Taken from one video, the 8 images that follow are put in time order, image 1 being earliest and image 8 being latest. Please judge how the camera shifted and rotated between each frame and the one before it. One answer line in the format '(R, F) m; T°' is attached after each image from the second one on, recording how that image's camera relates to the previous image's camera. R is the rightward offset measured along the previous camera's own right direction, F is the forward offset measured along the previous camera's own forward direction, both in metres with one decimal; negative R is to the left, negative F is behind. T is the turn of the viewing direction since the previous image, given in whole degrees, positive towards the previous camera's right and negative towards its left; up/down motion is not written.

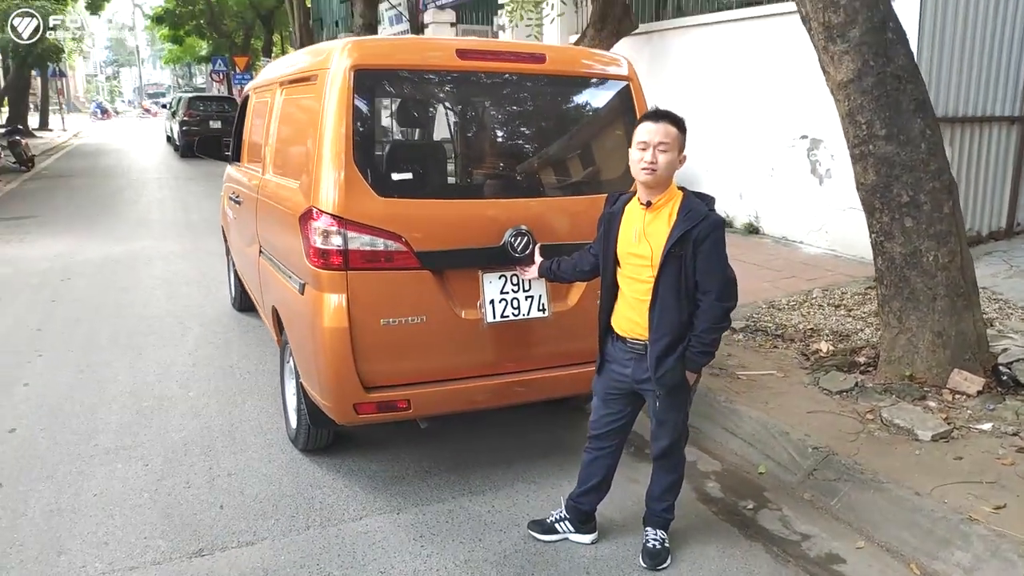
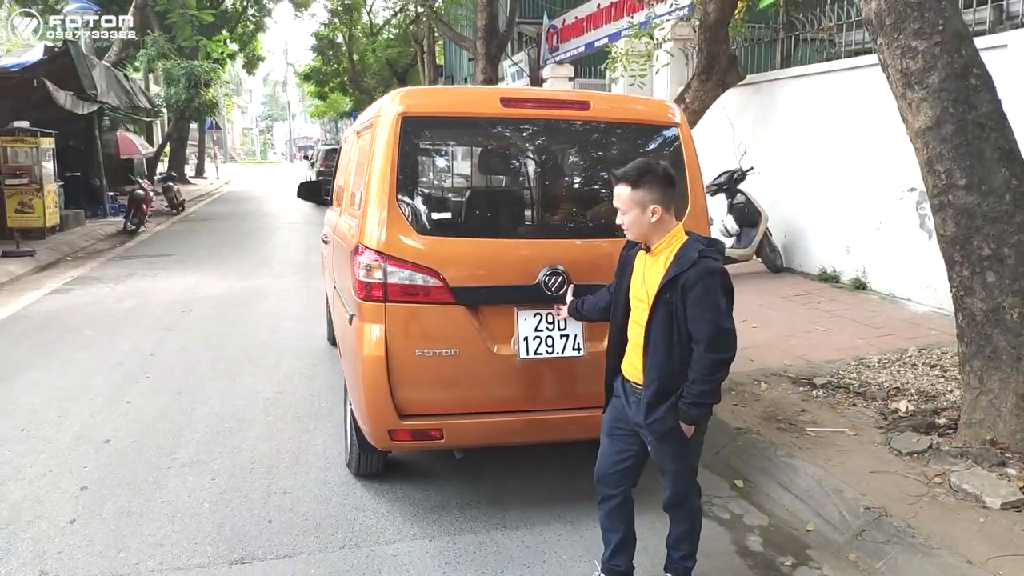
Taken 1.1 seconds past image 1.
(+0.3, -0.1) m; -9°
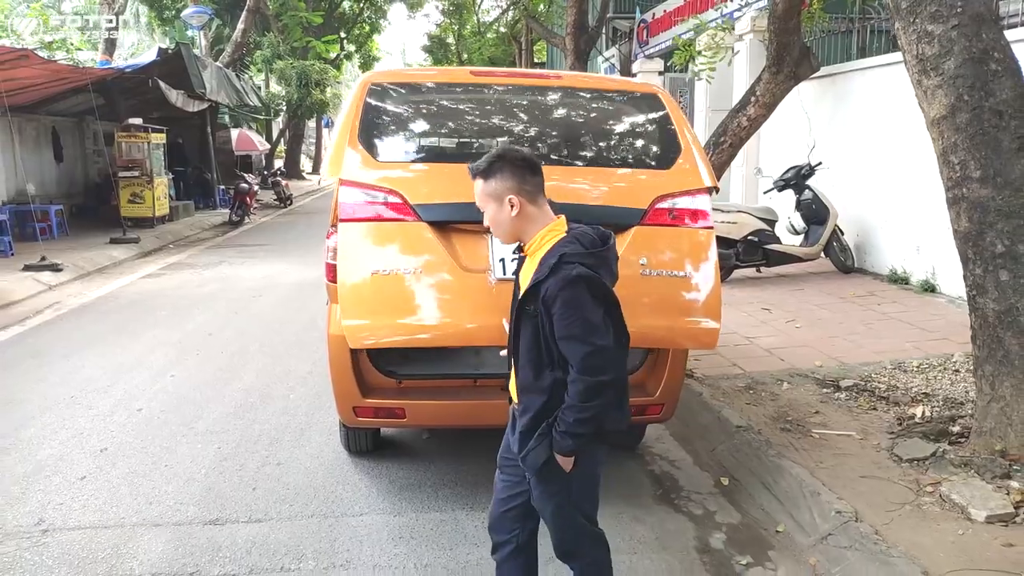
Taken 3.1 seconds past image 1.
(+0.6, 0.0) m; -8°
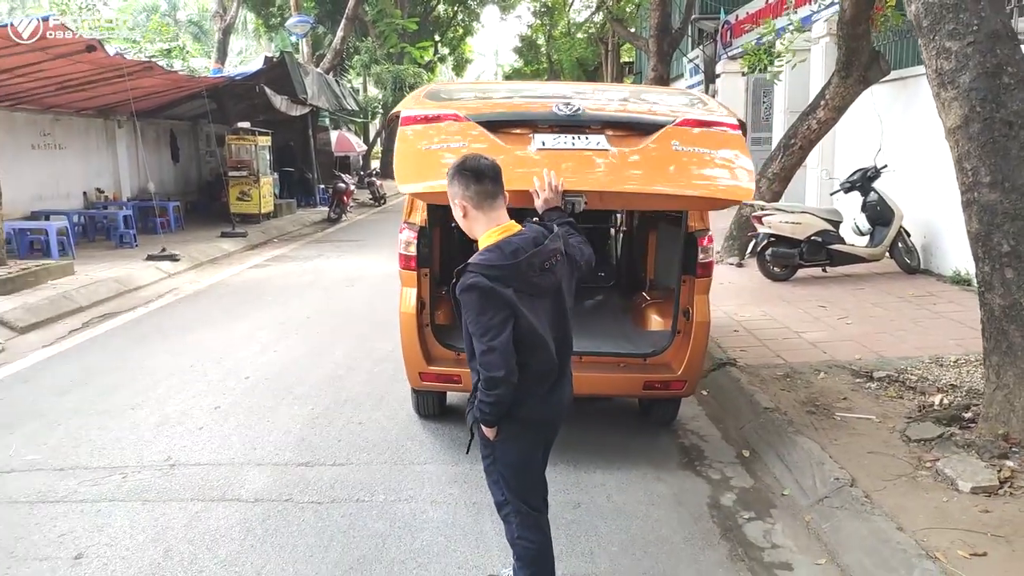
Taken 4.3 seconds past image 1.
(+0.2, -0.5) m; -6°
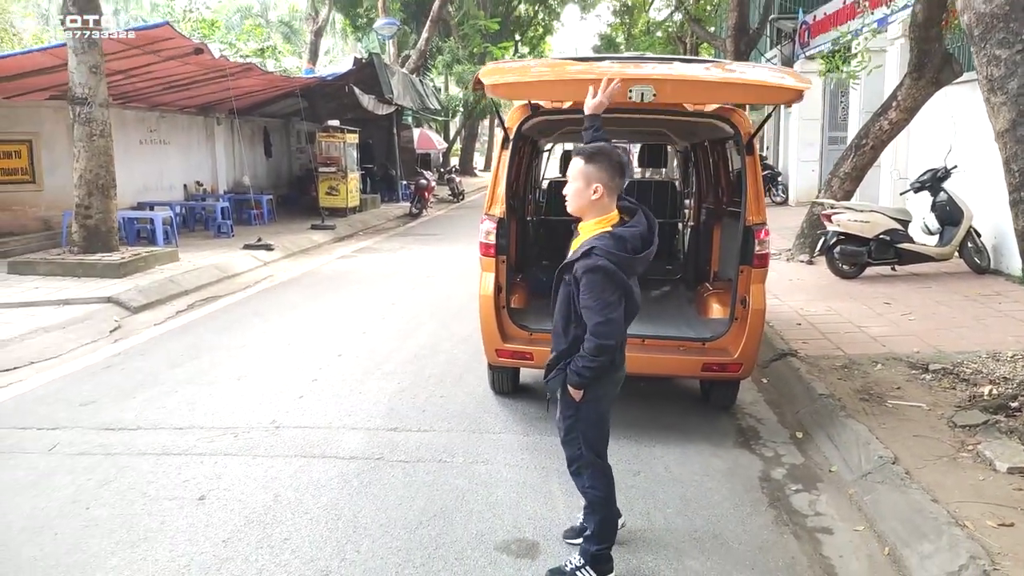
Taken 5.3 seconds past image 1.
(0.0, -0.4) m; -5°
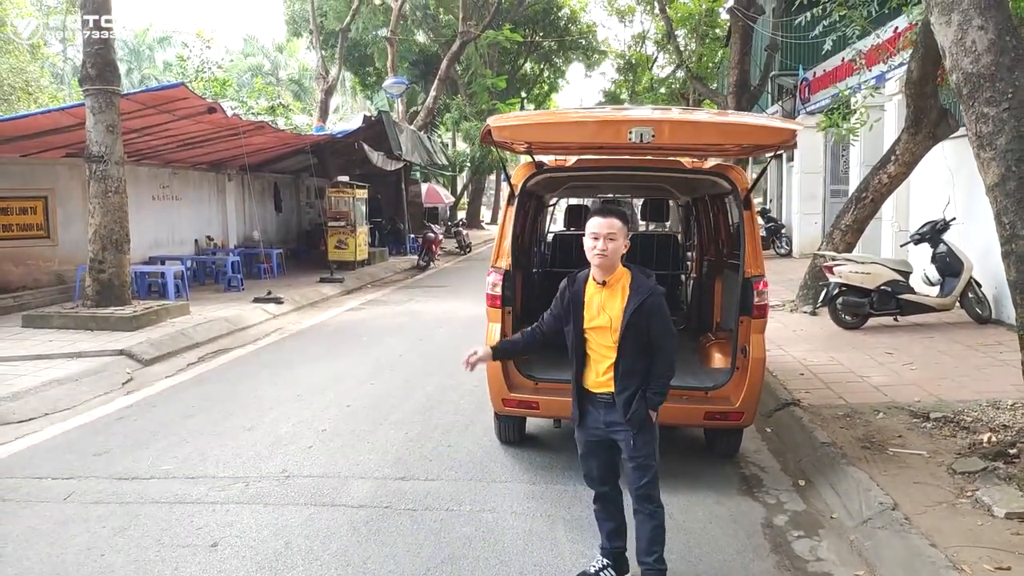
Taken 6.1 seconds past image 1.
(0.0, -0.1) m; 0°
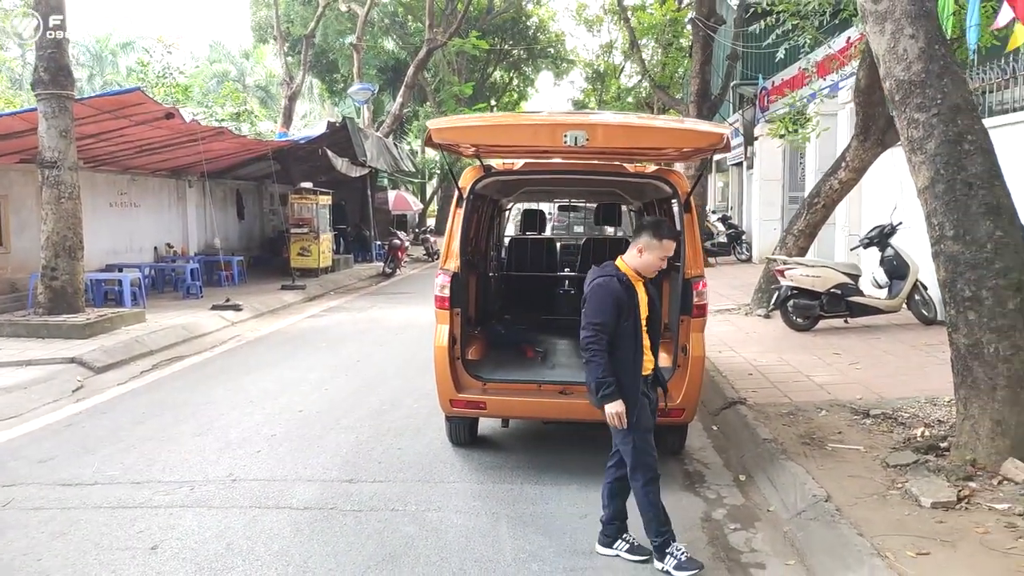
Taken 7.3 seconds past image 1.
(+0.1, -0.1) m; +2°
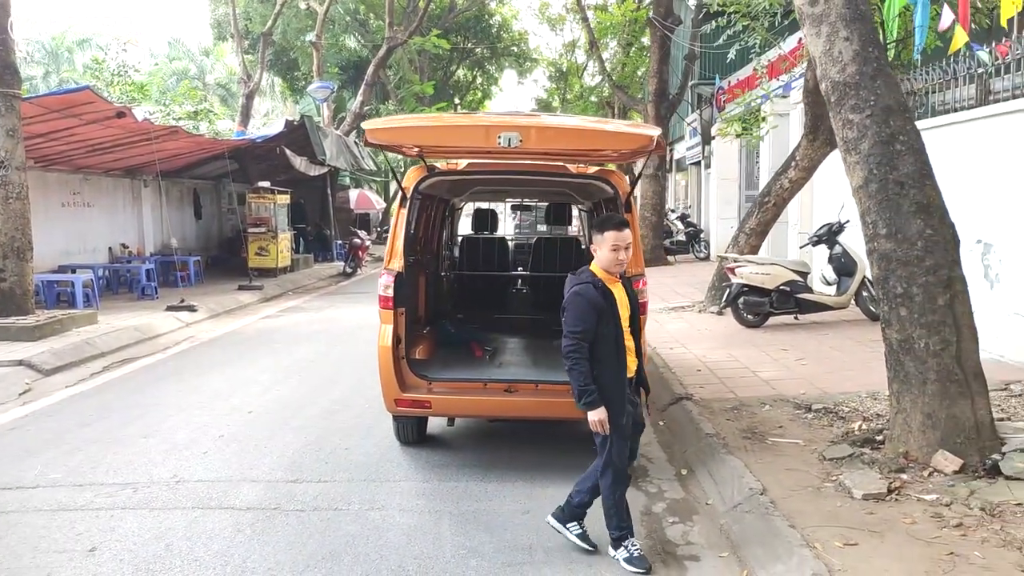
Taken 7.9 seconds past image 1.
(+0.1, 0.0) m; +2°
